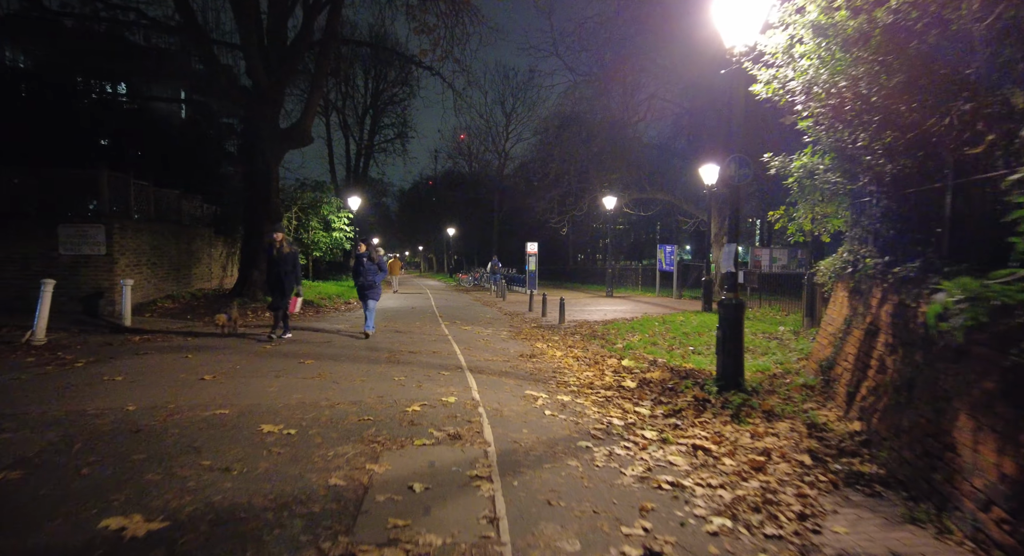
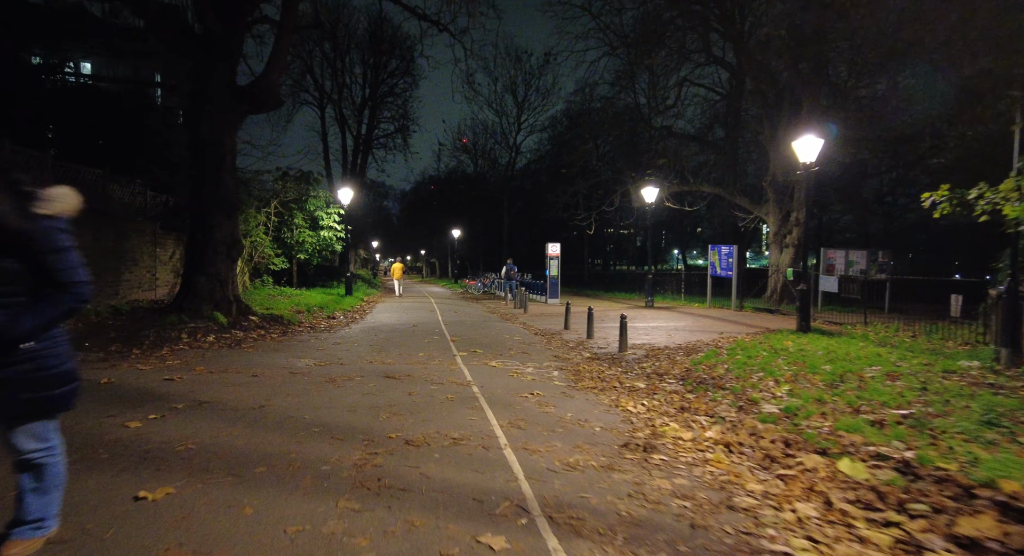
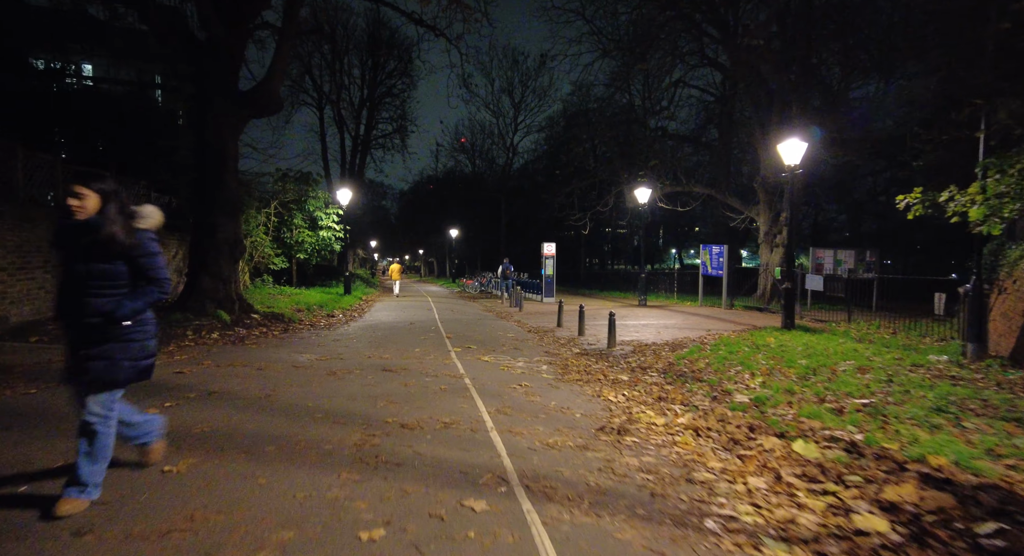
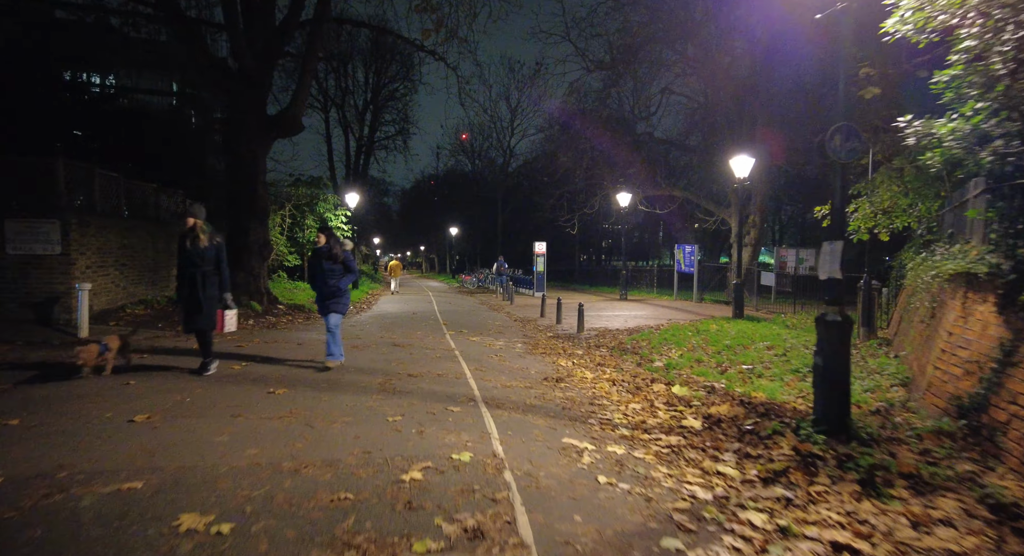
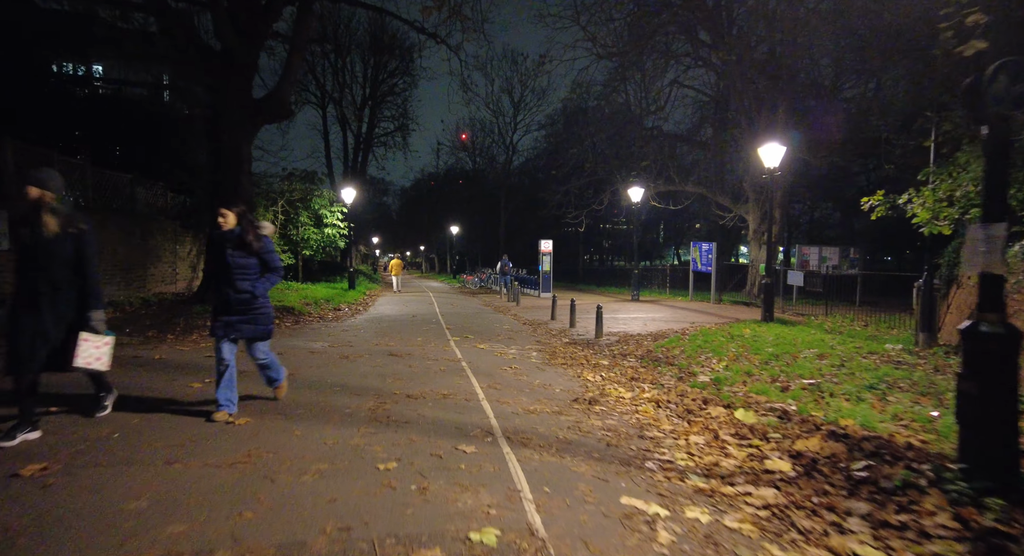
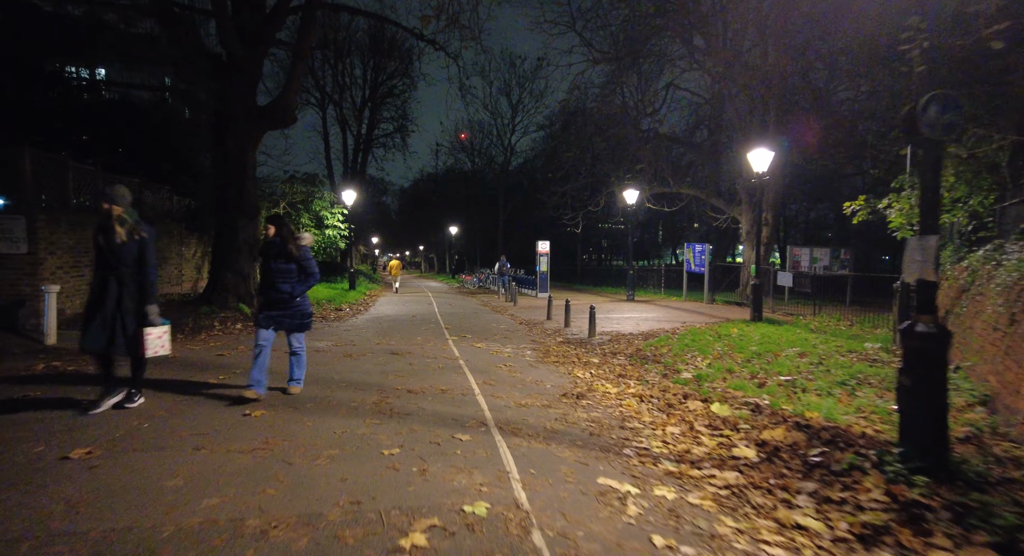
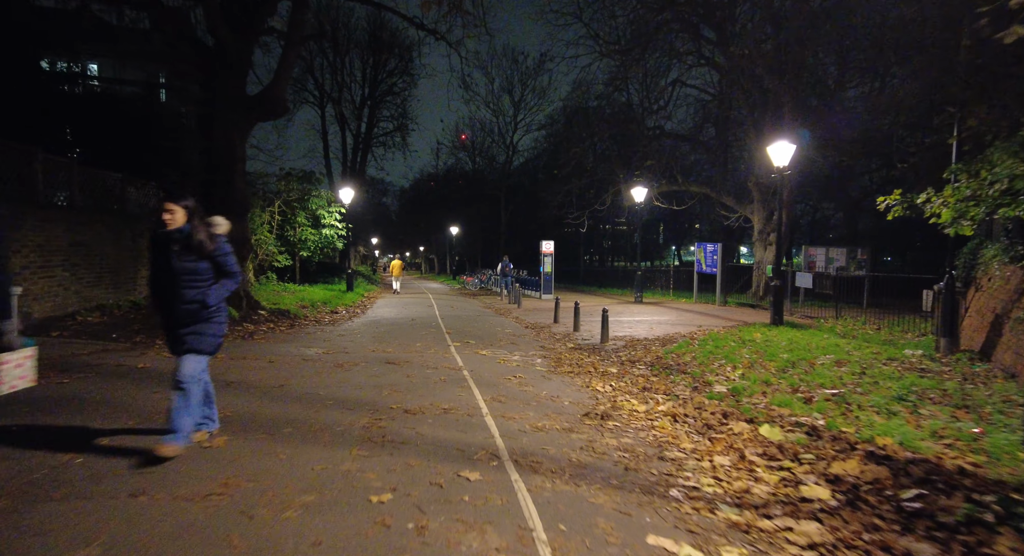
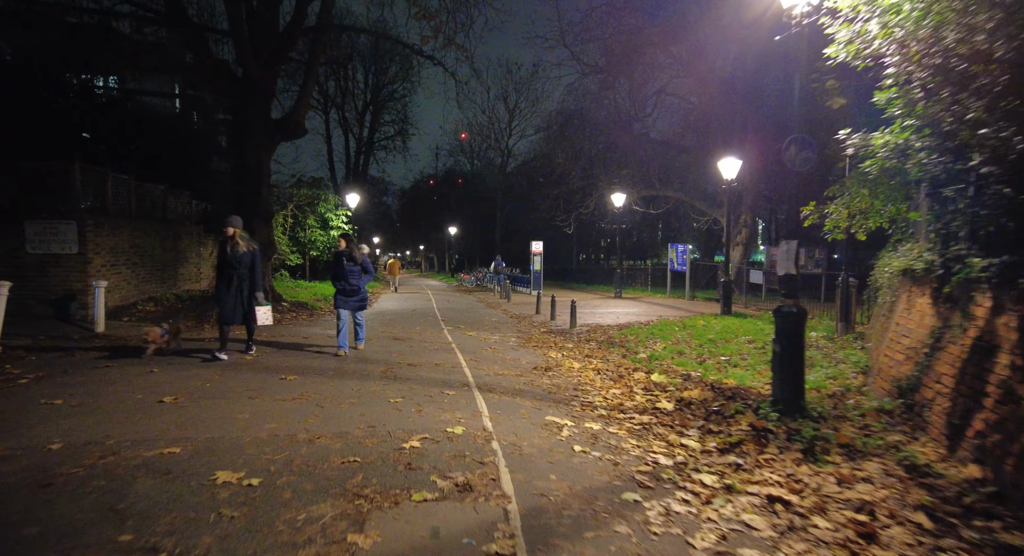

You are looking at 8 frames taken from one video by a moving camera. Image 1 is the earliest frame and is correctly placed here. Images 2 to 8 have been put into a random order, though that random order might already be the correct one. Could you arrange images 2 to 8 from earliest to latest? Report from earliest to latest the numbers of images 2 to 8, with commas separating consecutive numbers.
8, 4, 6, 5, 7, 3, 2
